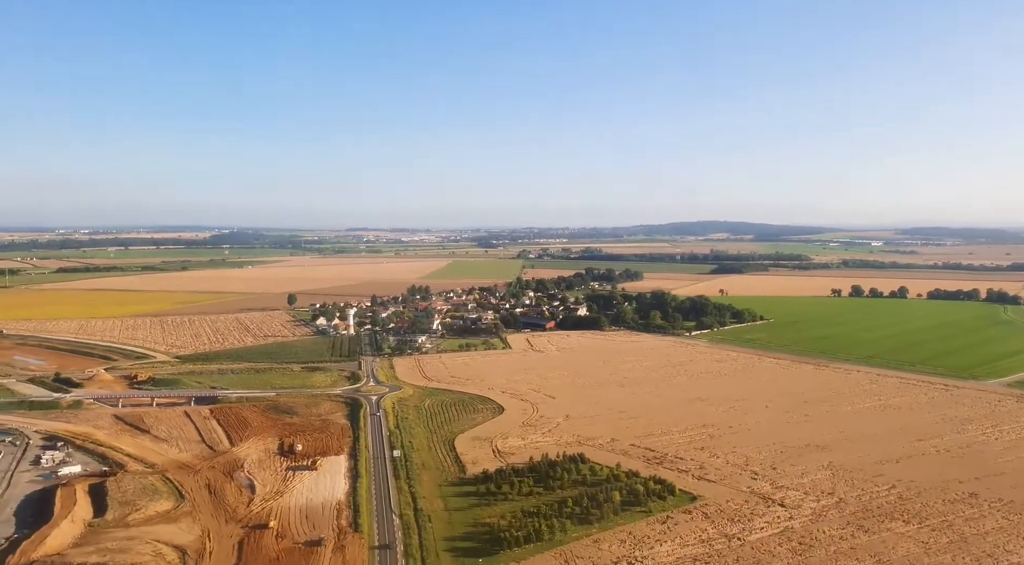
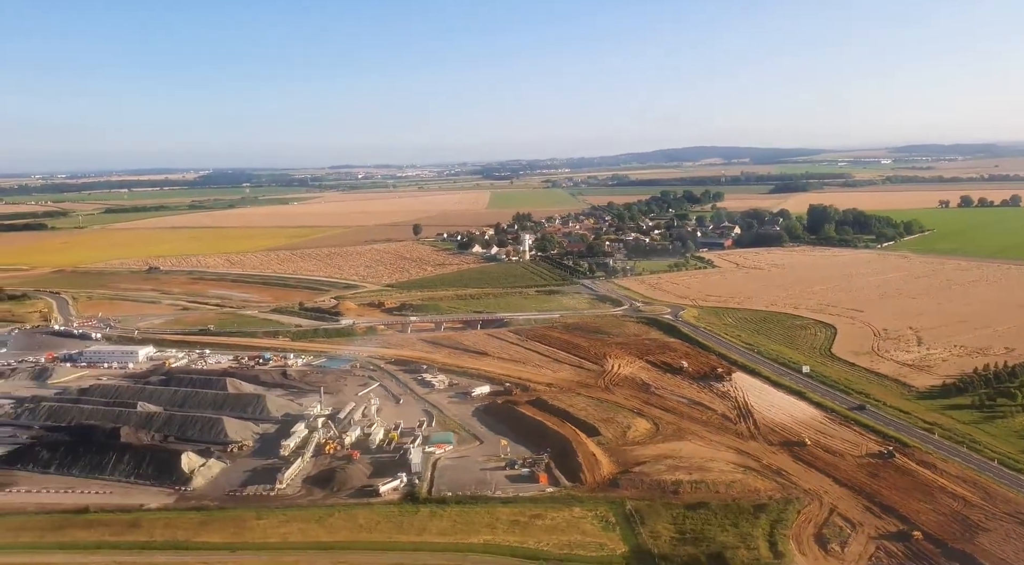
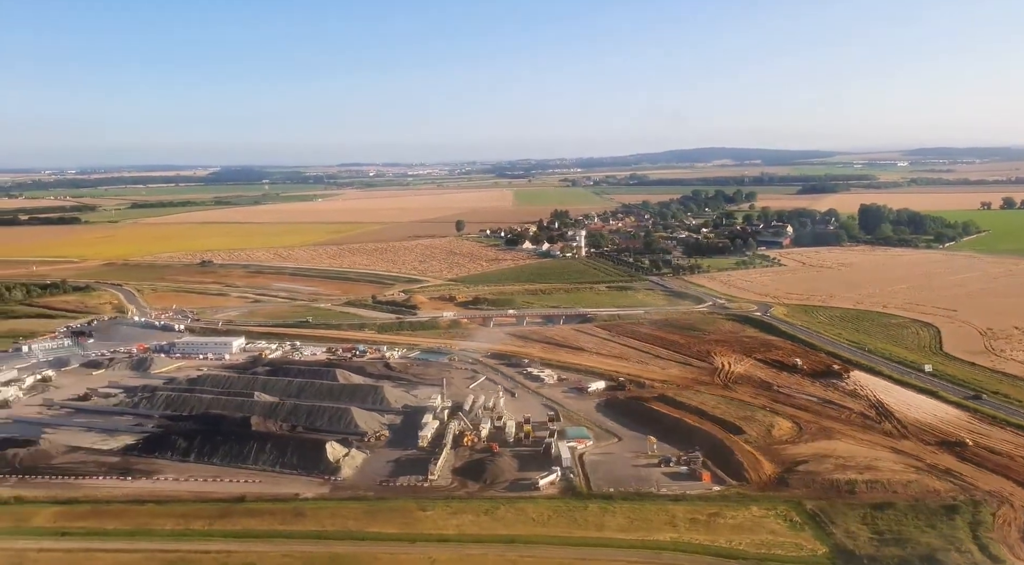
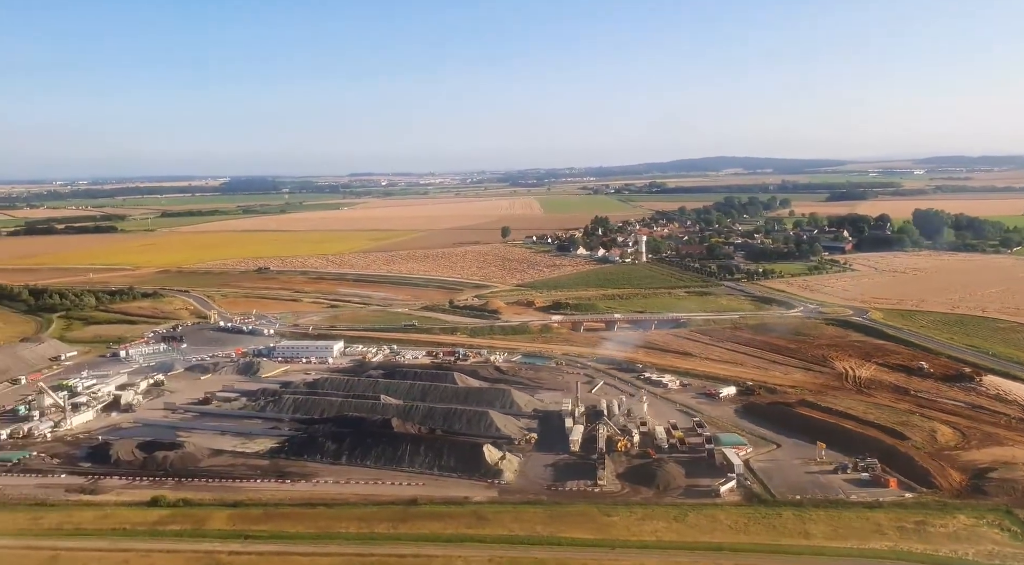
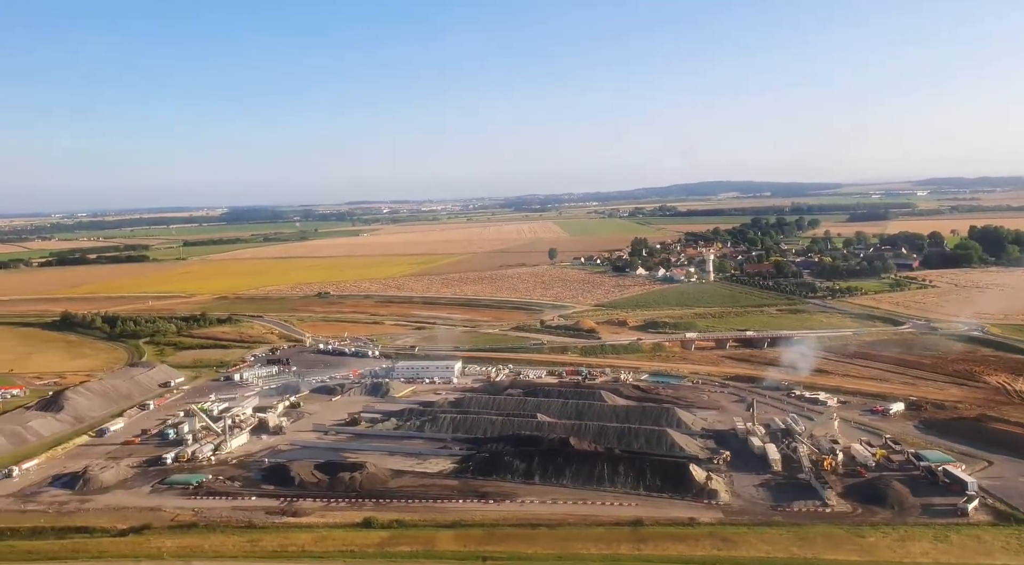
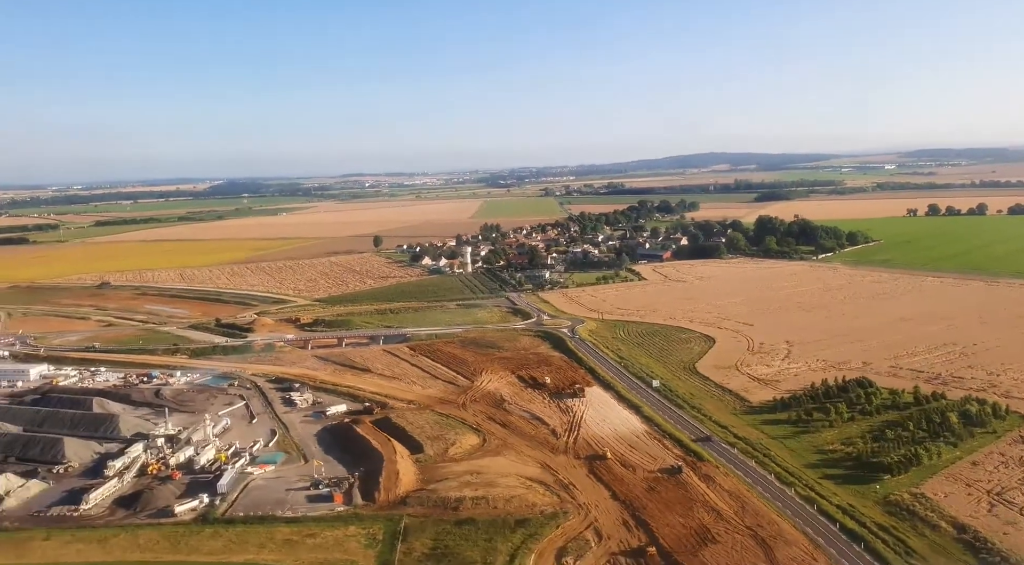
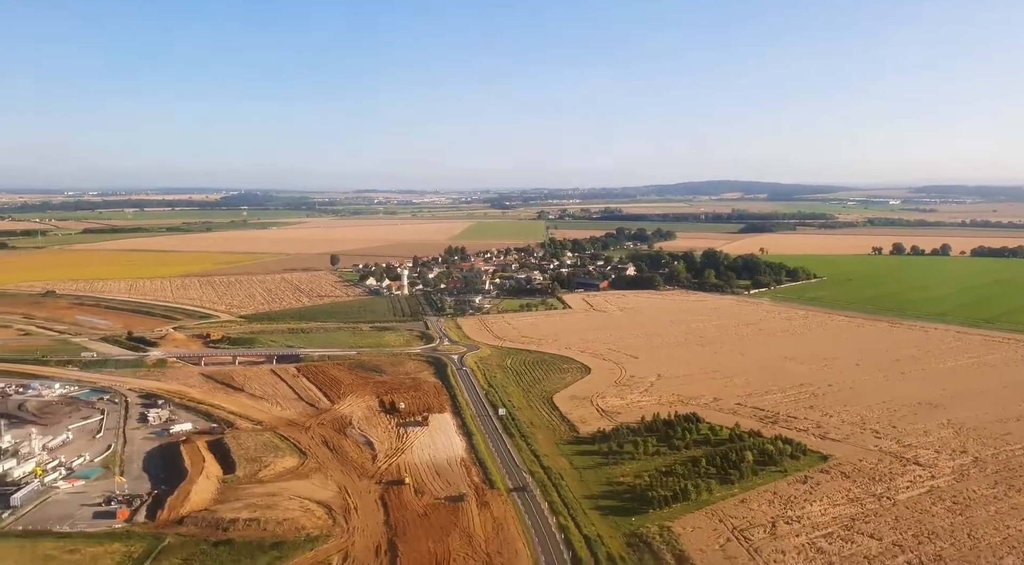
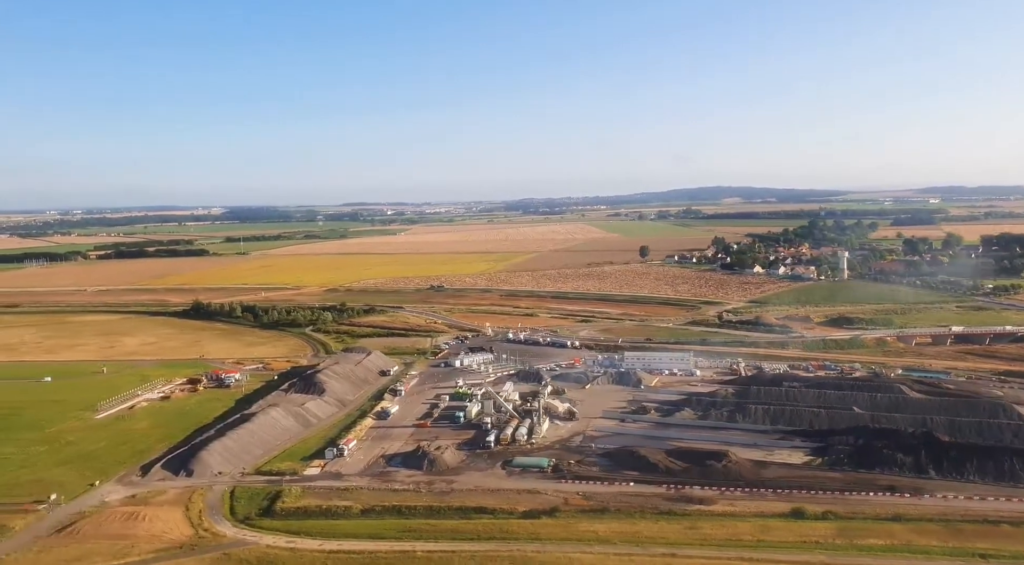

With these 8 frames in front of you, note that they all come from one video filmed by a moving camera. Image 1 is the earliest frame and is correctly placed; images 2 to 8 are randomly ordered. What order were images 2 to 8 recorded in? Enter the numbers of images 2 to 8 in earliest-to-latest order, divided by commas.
7, 6, 2, 3, 4, 5, 8
